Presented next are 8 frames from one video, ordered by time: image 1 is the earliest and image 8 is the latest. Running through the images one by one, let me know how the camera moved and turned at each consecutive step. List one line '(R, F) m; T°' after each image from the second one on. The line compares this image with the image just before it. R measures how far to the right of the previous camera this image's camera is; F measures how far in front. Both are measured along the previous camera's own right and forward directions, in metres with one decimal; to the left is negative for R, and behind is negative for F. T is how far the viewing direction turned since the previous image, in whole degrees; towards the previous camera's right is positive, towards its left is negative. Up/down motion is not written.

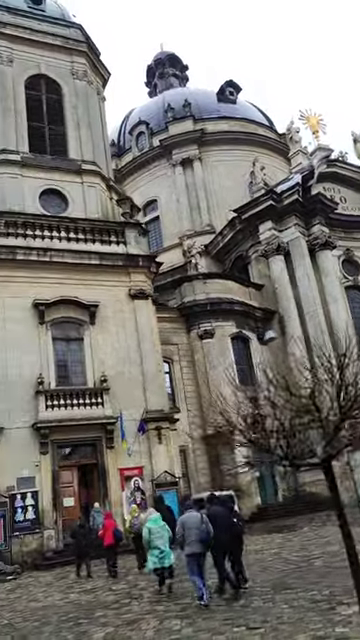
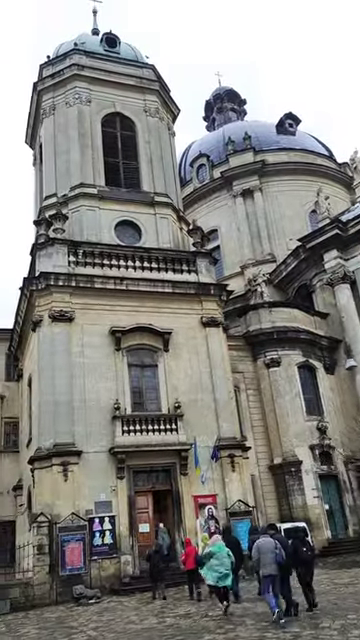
(-1.0, -0.3) m; -5°
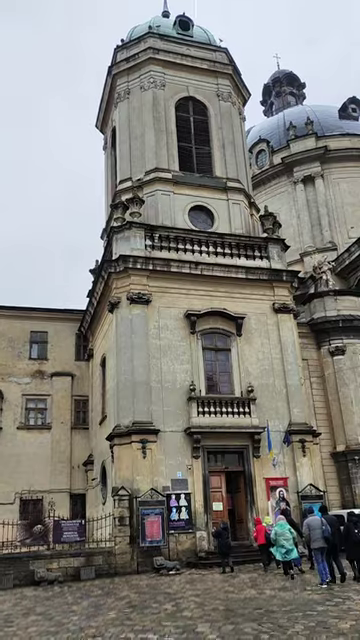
(-1.4, -0.4) m; -4°
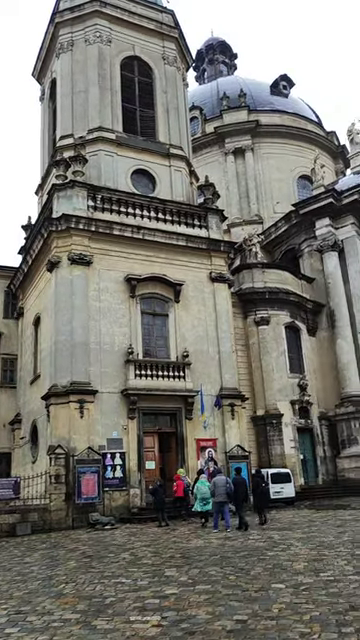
(-1.1, -0.3) m; +9°
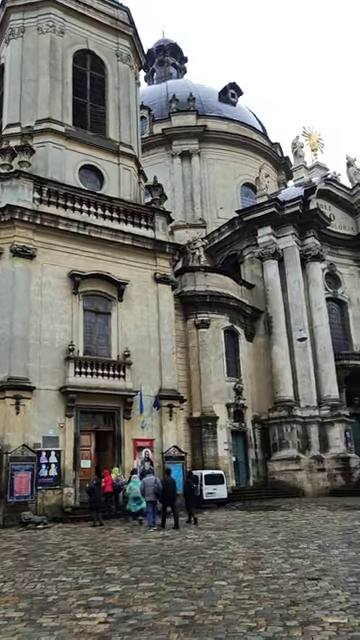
(-0.3, 0.0) m; +7°
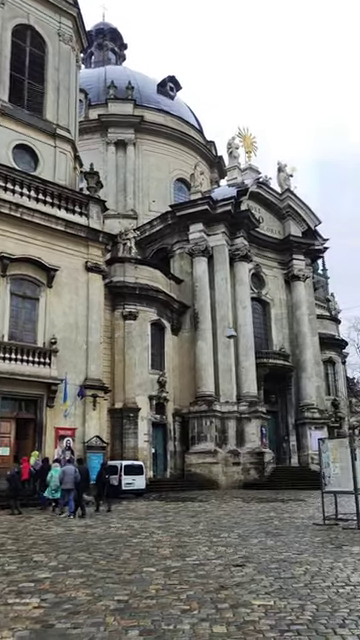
(-0.3, -0.1) m; +8°
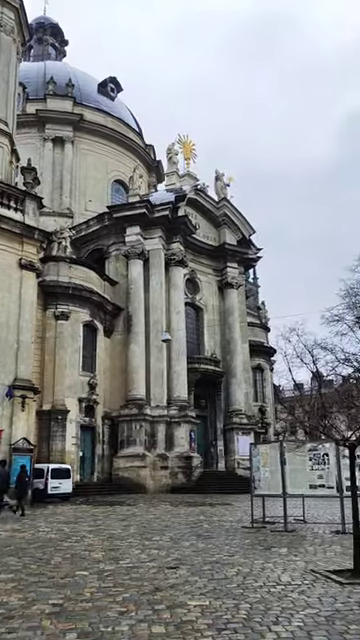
(-0.2, 0.0) m; +7°
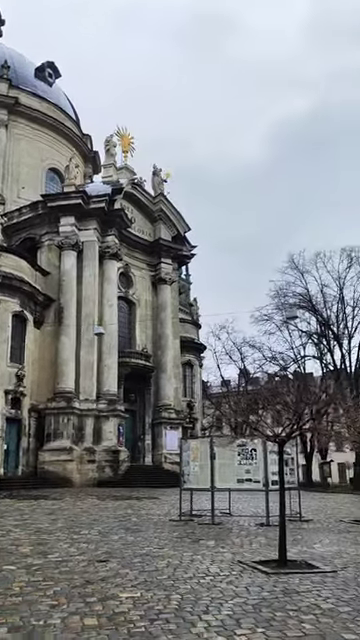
(-0.1, -0.1) m; +7°
